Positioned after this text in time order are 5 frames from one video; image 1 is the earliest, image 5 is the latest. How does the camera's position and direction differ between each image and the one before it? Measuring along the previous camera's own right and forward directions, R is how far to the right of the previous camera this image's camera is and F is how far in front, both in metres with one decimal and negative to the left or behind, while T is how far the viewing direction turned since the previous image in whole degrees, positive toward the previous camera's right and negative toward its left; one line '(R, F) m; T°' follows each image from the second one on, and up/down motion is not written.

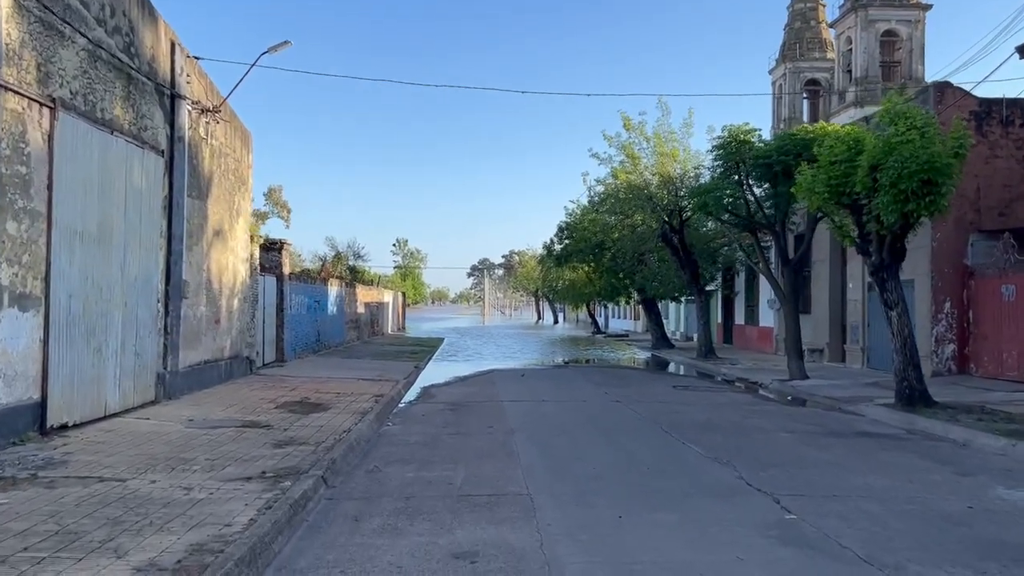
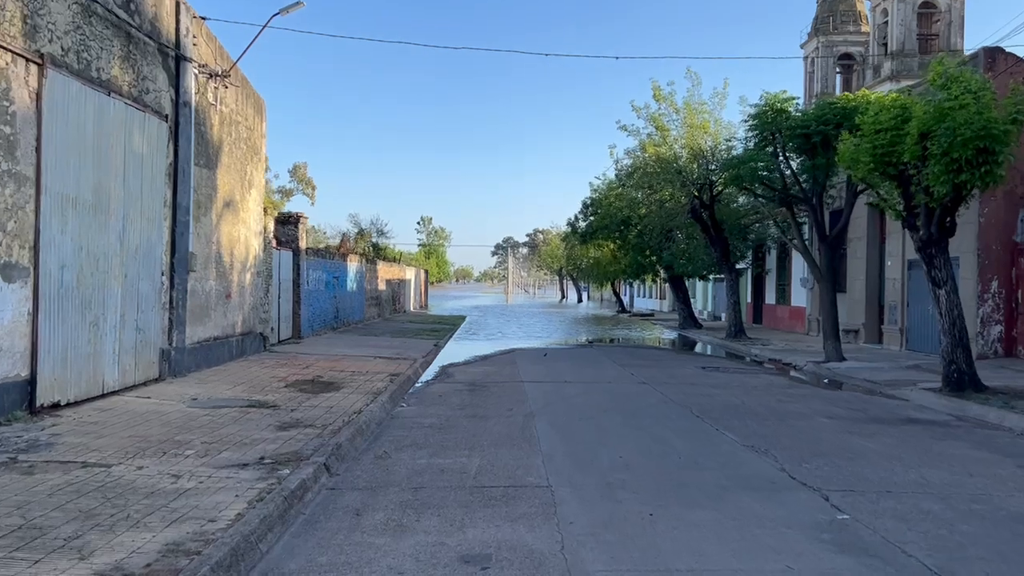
(0.0, +0.8) m; -2°
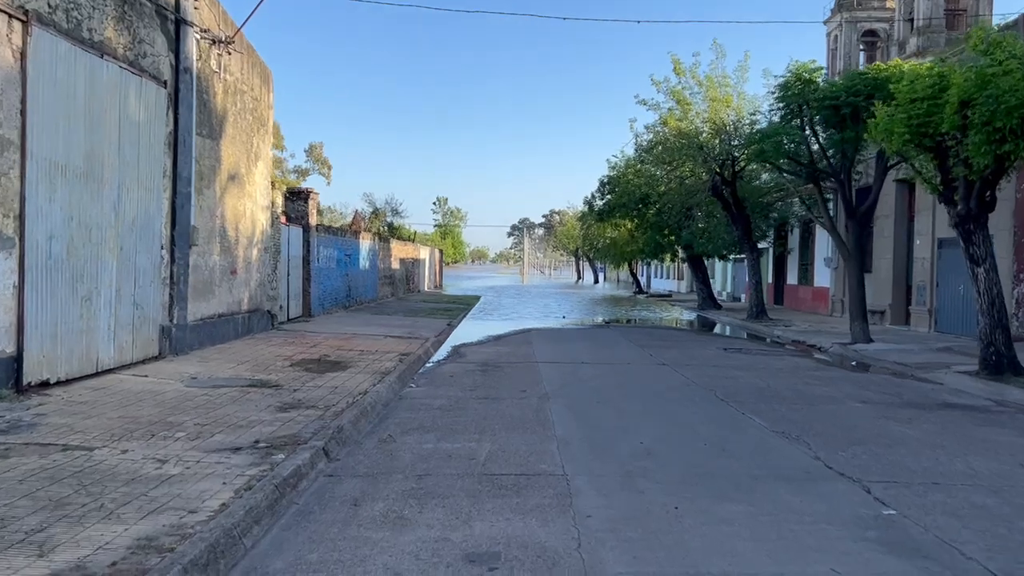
(0.0, +0.6) m; -1°
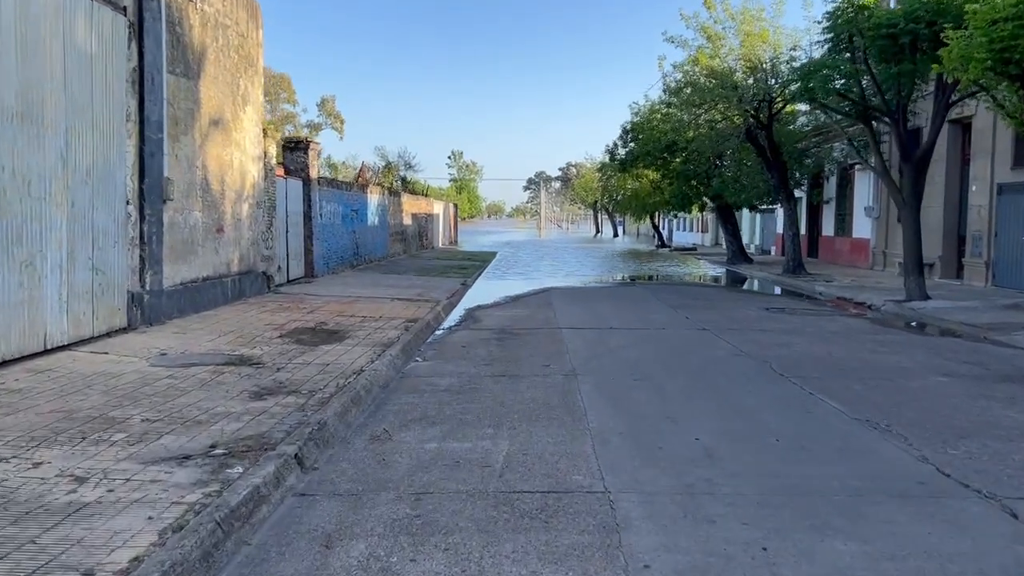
(0.0, +1.7) m; -1°
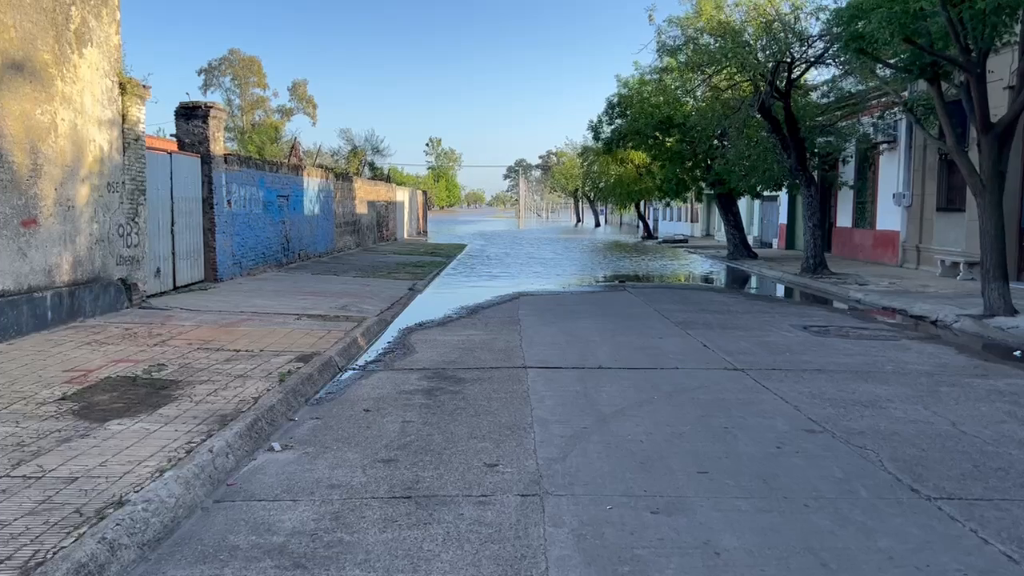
(+0.4, +4.4) m; +1°
